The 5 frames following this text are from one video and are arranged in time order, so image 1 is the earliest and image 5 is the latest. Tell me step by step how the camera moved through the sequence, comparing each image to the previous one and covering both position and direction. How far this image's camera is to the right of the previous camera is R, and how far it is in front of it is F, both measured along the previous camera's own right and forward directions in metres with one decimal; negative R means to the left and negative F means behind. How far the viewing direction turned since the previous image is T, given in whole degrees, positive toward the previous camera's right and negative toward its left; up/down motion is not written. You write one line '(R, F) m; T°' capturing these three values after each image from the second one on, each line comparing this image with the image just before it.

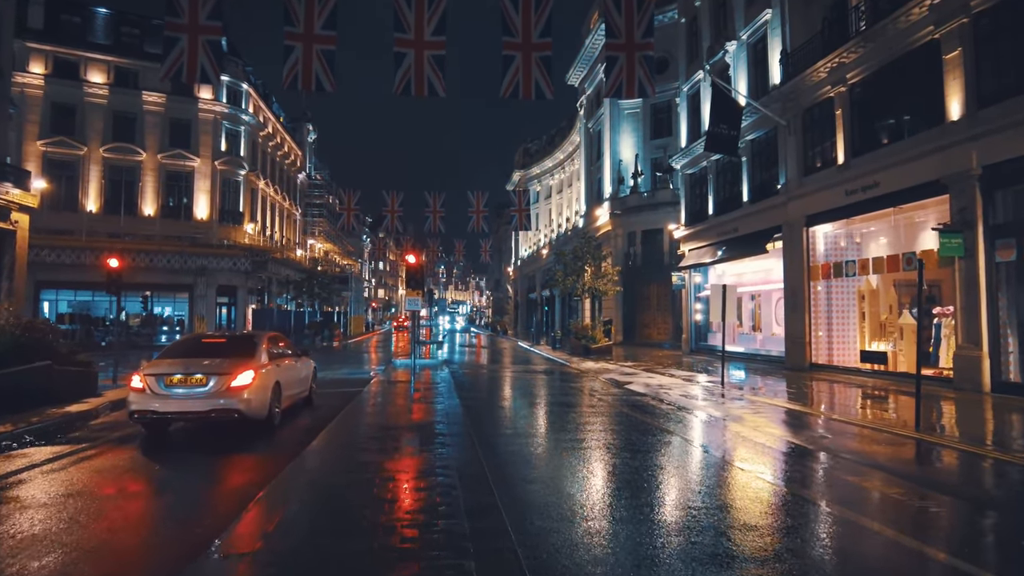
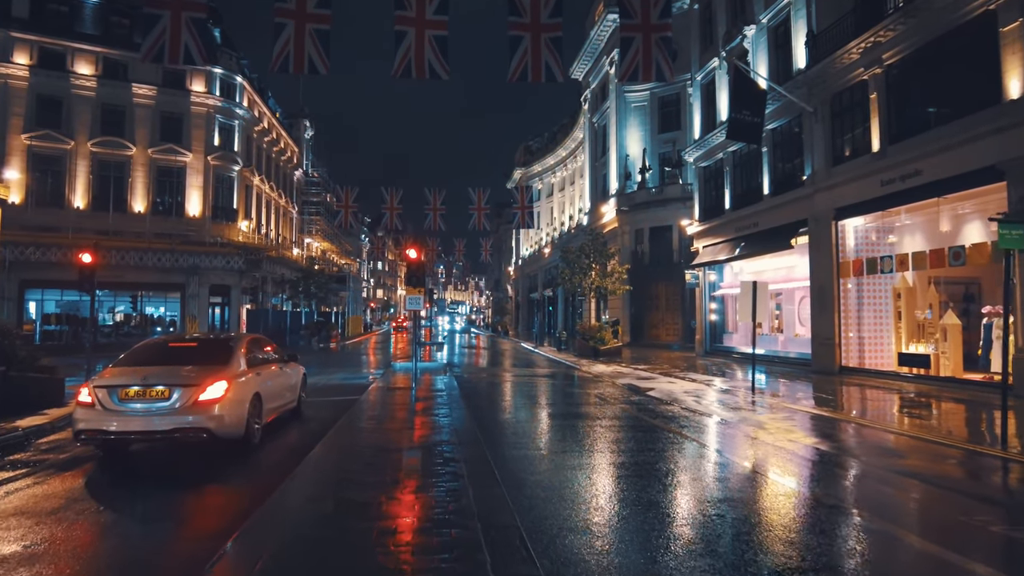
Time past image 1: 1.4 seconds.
(-0.3, +1.4) m; 0°
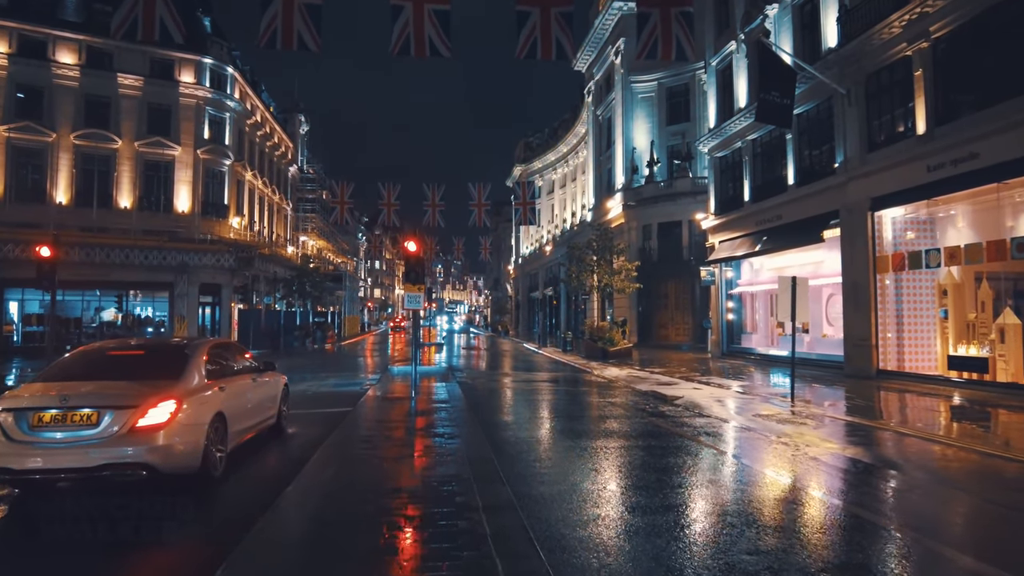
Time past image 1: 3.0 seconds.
(-0.3, +1.6) m; 0°
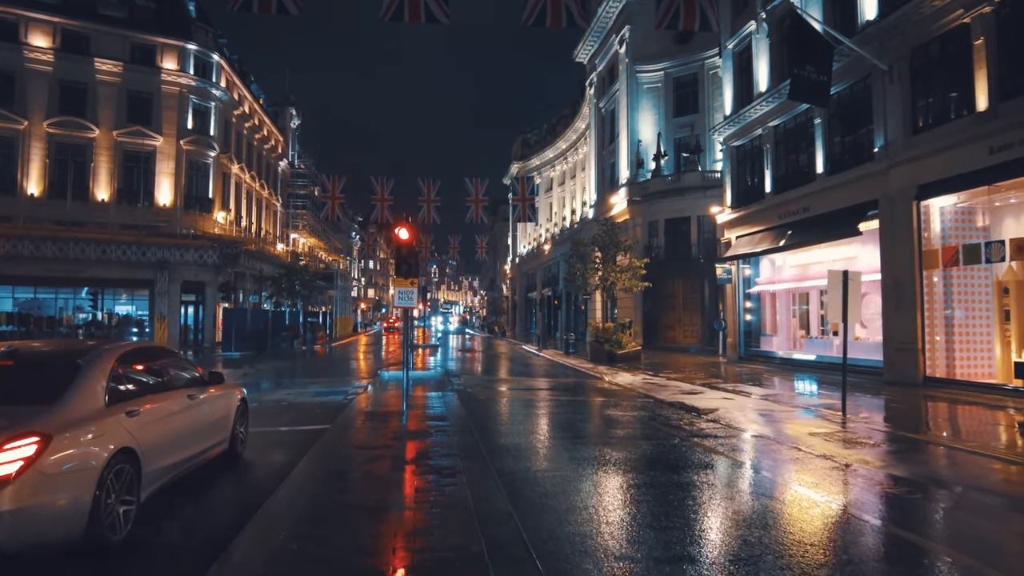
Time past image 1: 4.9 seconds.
(-0.2, +1.9) m; 0°
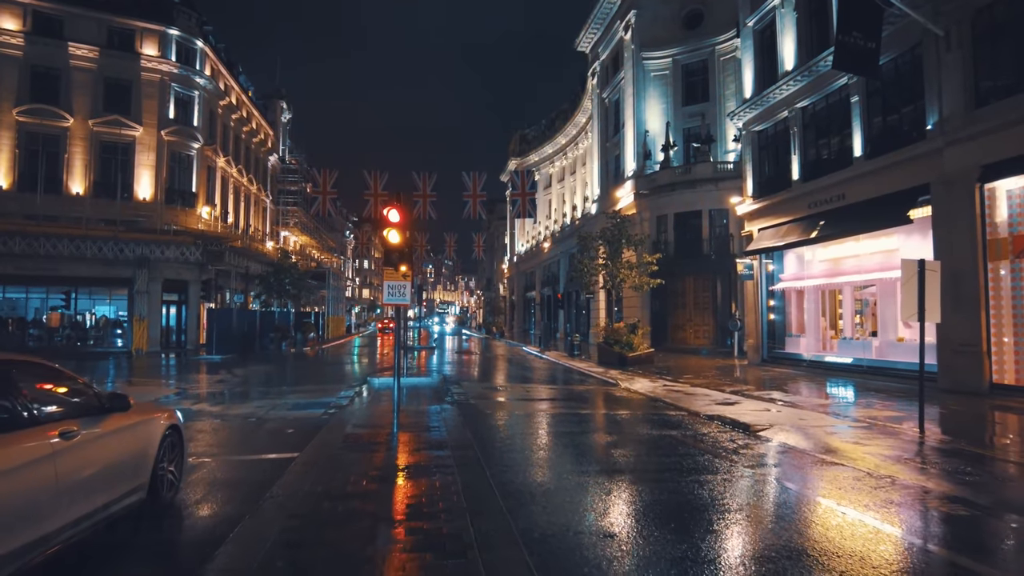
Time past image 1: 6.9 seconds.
(-0.3, +2.0) m; 0°
